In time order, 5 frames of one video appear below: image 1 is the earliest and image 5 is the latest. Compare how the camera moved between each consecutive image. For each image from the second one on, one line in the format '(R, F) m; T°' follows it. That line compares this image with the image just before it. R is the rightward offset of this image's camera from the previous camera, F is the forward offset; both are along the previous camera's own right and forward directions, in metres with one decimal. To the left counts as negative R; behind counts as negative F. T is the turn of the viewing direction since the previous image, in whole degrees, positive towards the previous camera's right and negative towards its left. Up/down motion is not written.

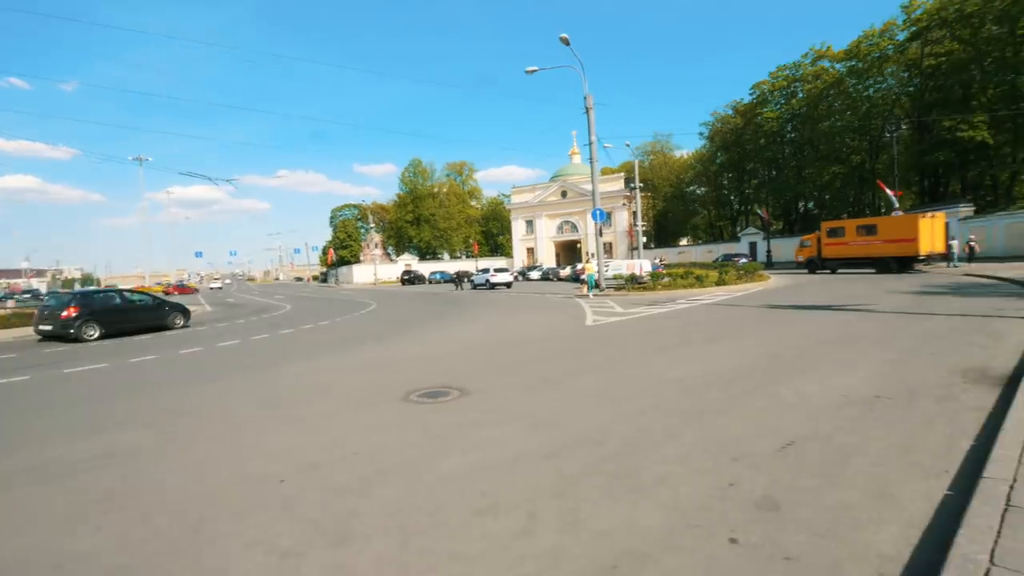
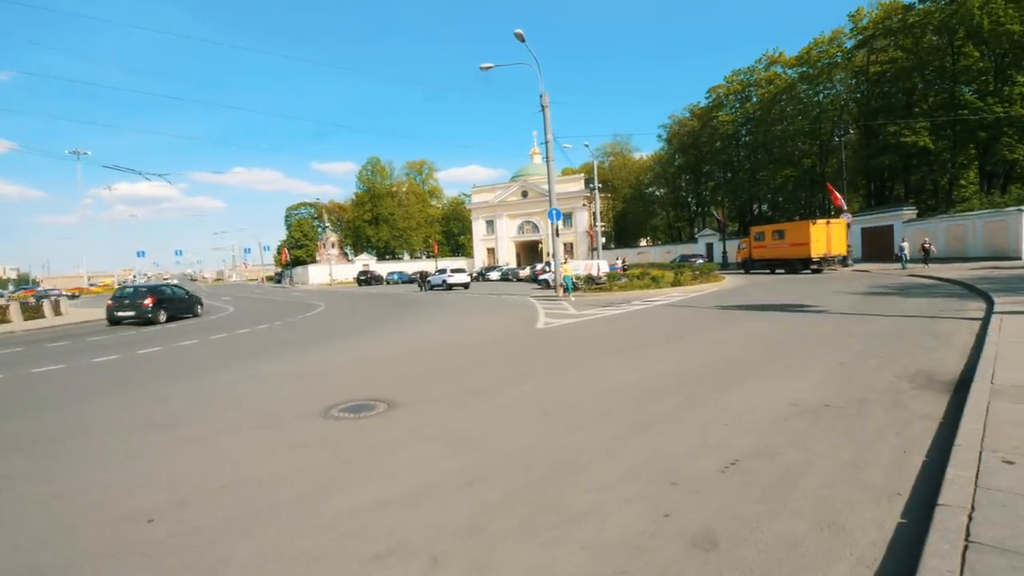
(+0.3, +0.5) m; +4°
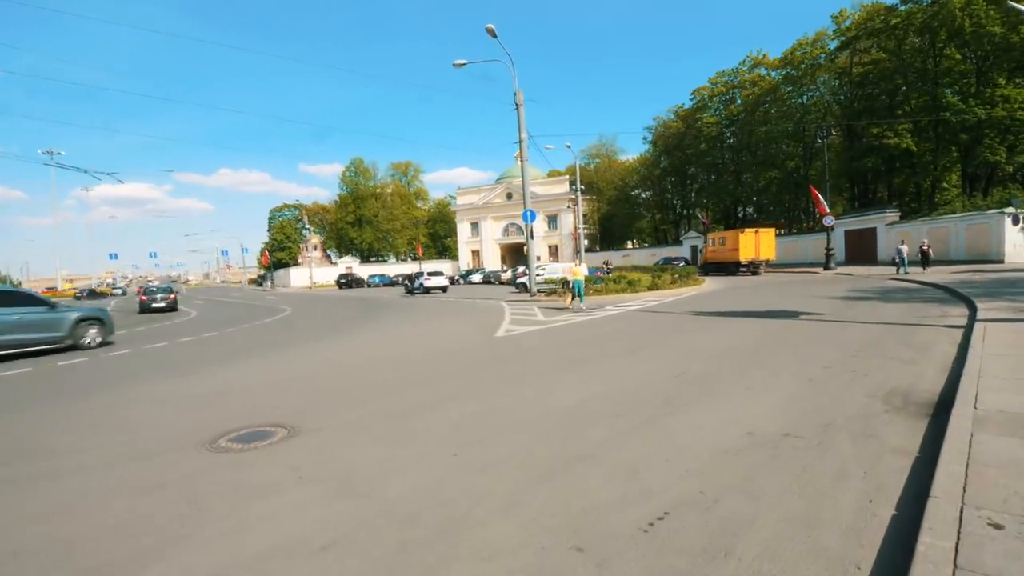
(+0.6, +0.8) m; +1°
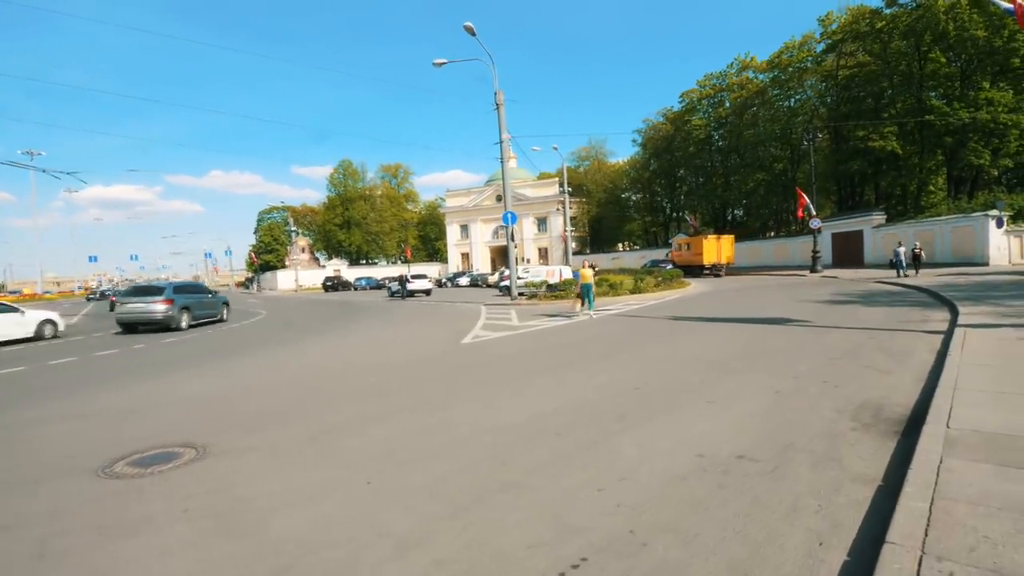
(+0.5, +0.5) m; +1°
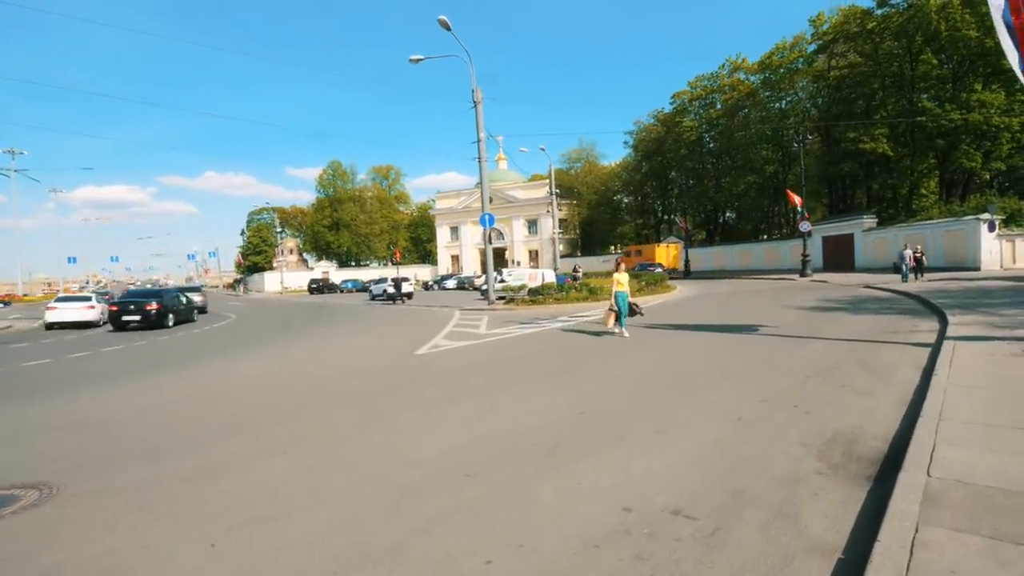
(+0.6, +0.8) m; +1°
